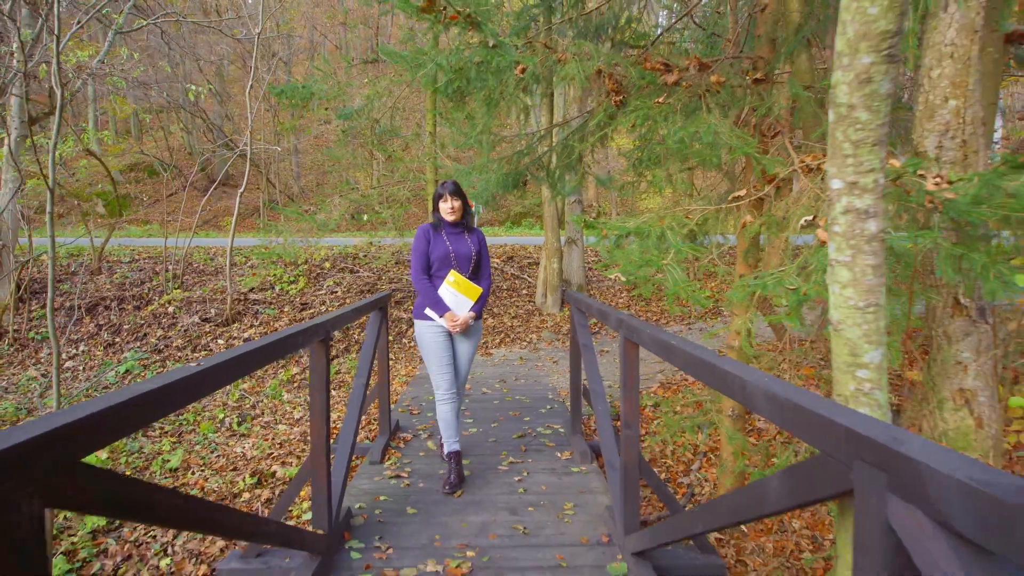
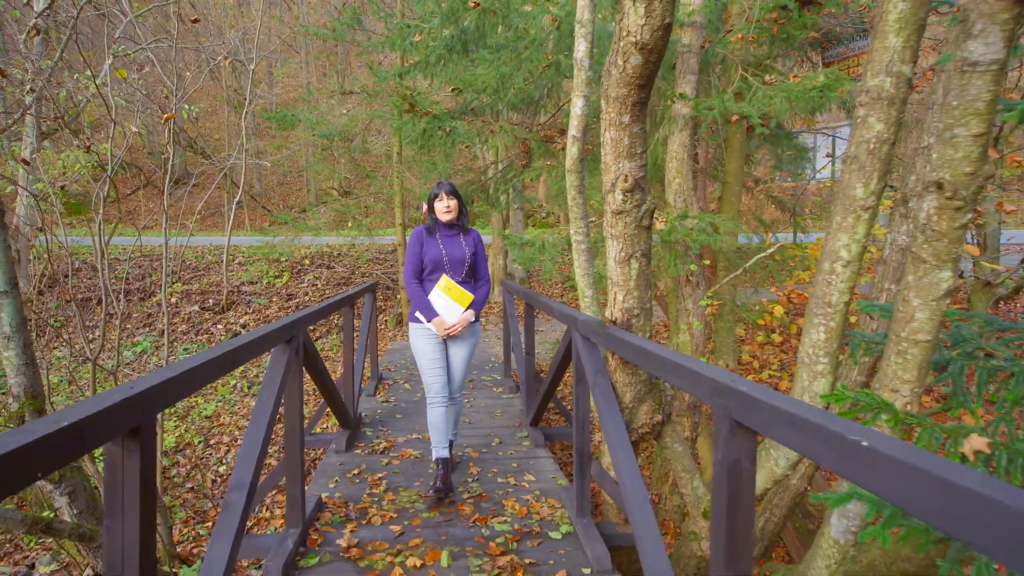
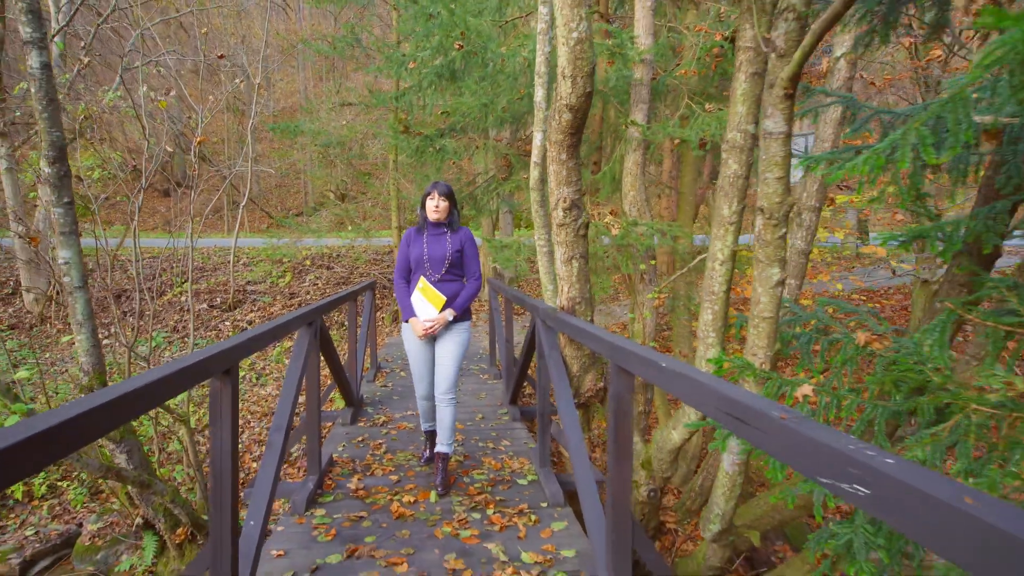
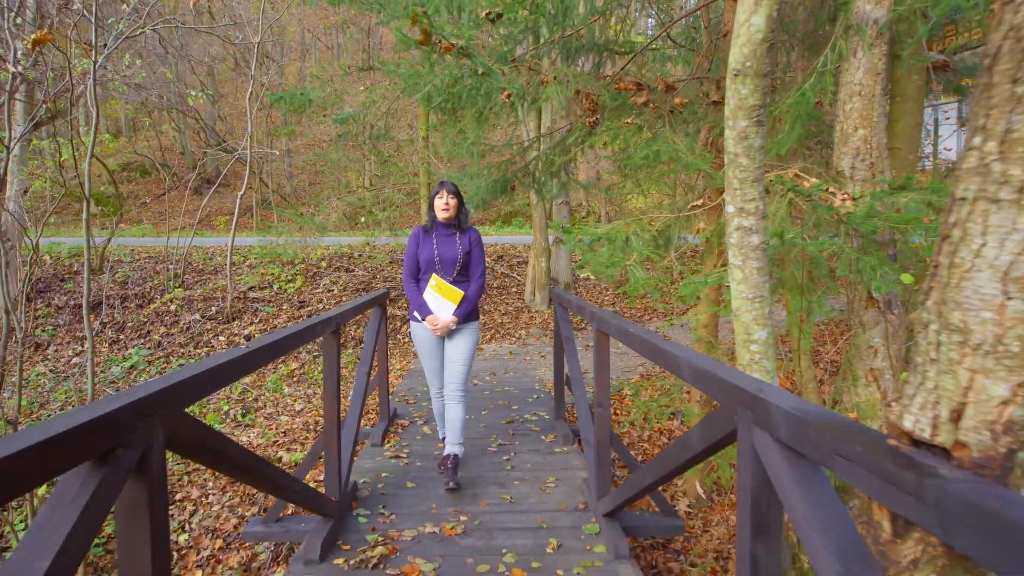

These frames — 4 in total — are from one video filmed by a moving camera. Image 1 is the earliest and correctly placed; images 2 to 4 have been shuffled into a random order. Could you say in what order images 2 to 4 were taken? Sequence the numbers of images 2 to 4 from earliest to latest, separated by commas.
4, 2, 3
